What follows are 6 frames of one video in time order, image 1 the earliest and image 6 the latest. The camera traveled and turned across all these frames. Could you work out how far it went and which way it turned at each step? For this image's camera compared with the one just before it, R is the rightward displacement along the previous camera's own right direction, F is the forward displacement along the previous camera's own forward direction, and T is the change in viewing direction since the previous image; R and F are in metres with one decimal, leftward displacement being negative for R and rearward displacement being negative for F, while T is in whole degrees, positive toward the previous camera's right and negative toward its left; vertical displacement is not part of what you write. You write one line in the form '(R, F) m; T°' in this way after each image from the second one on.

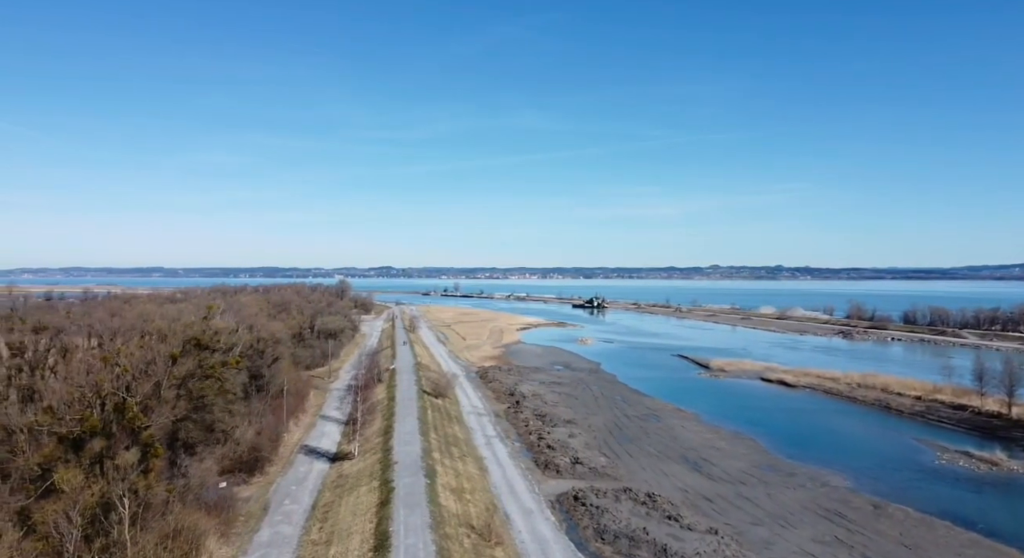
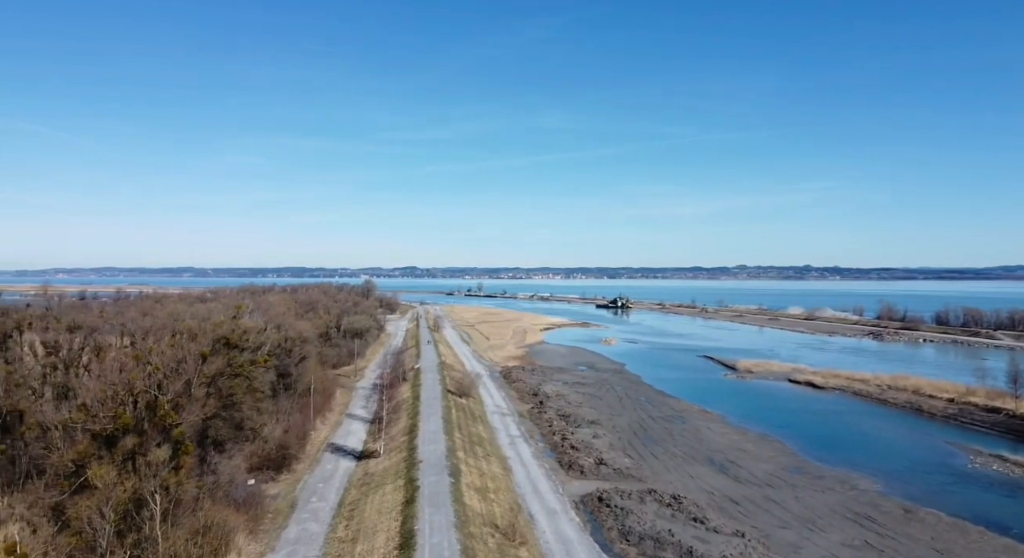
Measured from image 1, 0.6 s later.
(0.0, -0.1) m; -2°
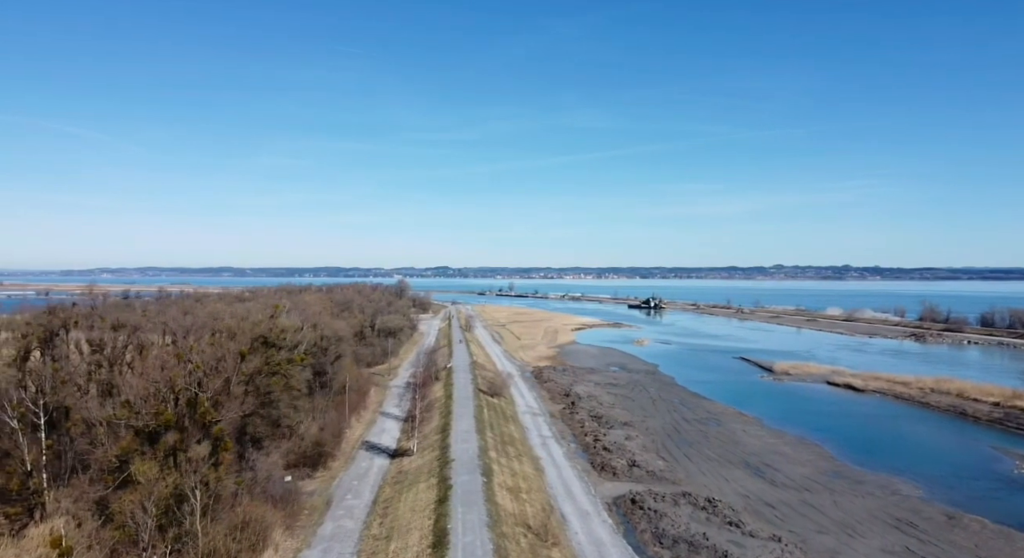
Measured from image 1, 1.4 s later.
(0.0, -0.1) m; -3°
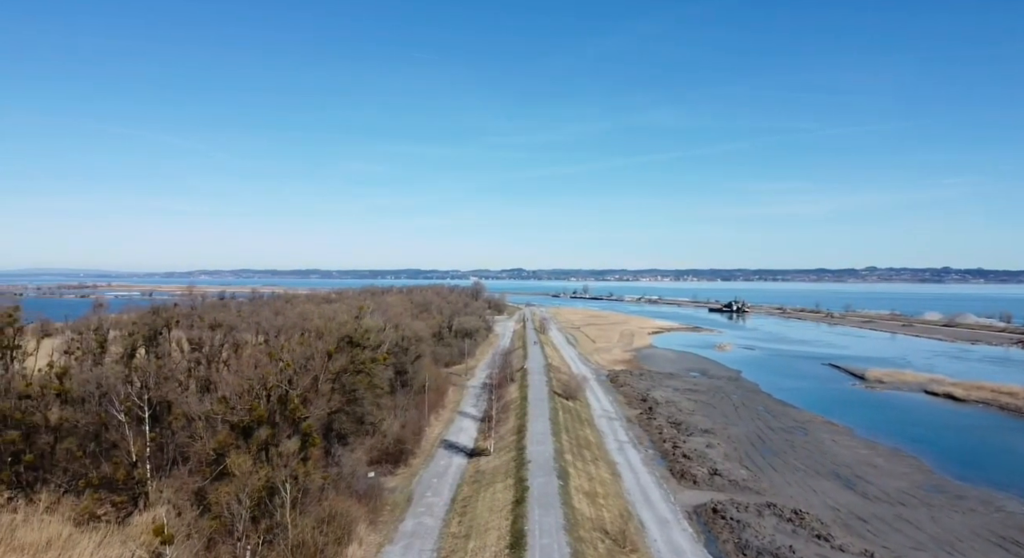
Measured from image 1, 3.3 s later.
(-28.3, -0.9) m; -5°
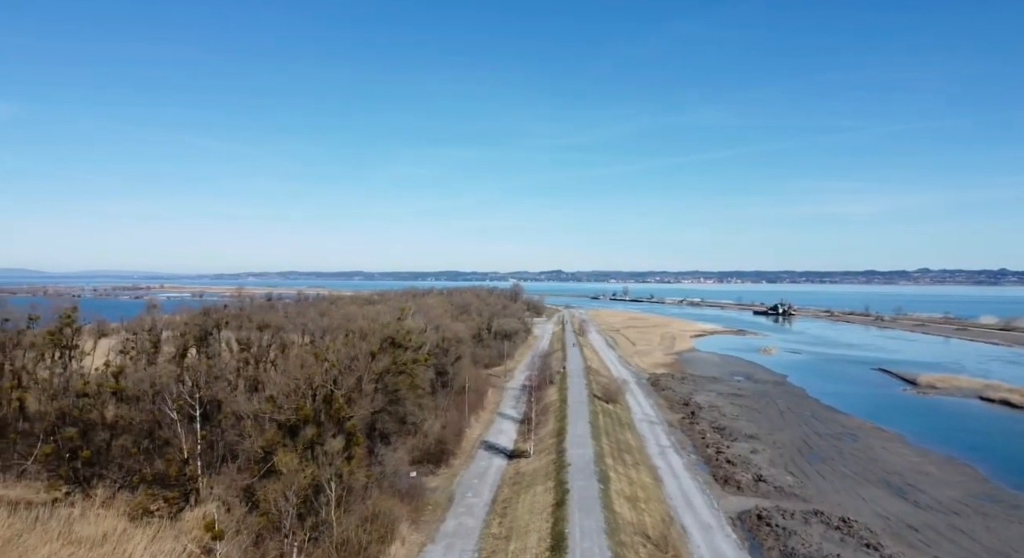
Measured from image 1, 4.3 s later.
(-0.6, -1.7) m; -4°
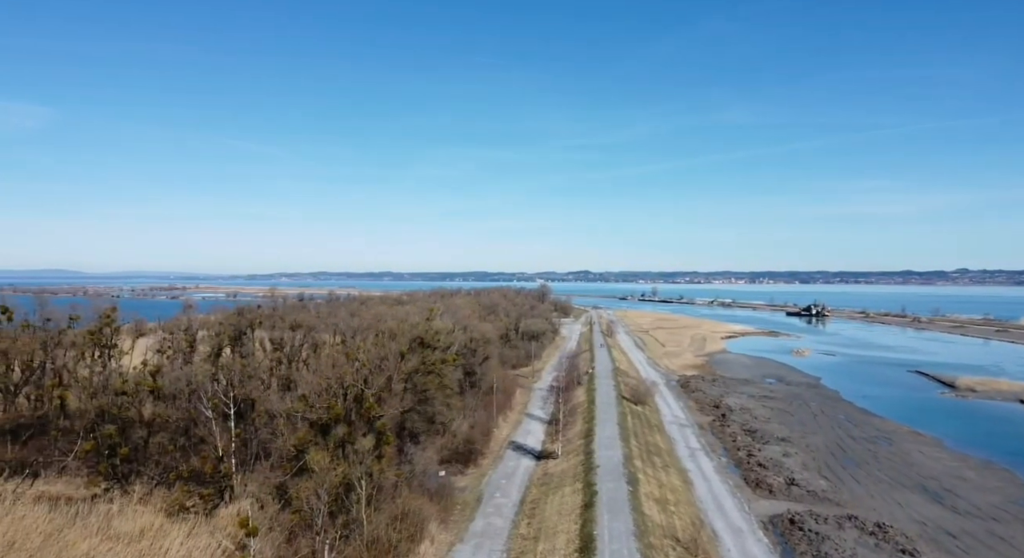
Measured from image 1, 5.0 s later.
(-0.1, -1.1) m; -3°
